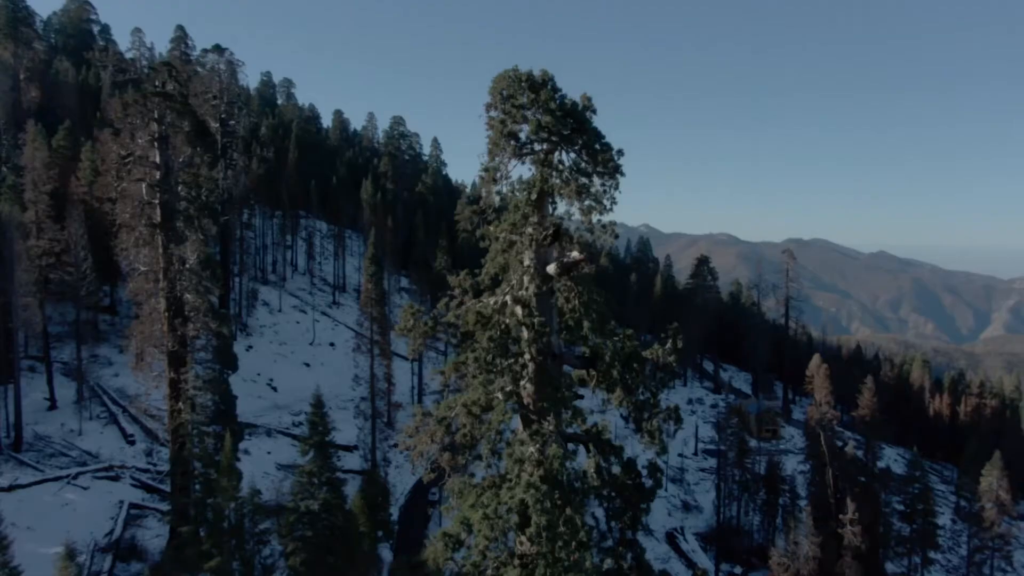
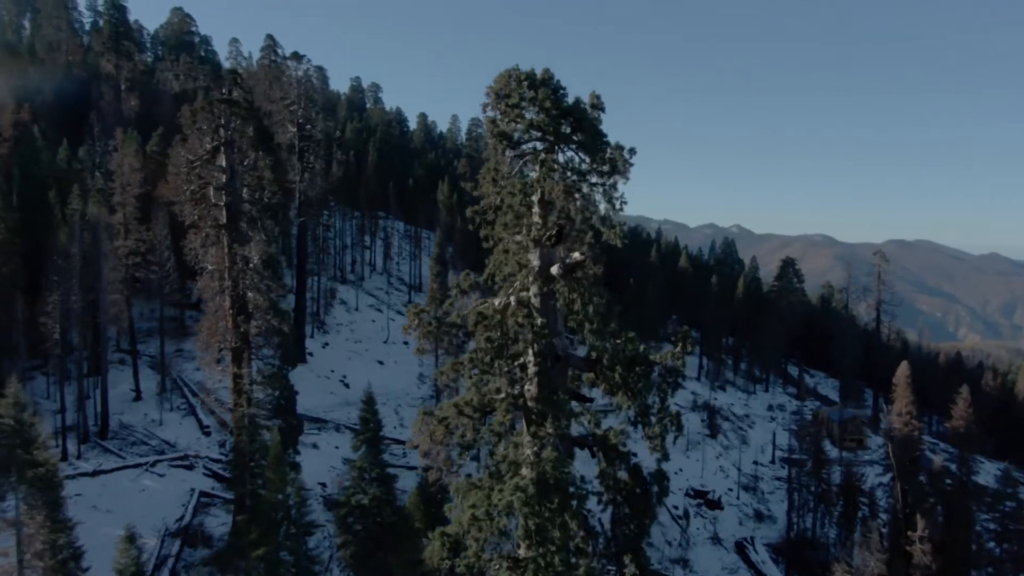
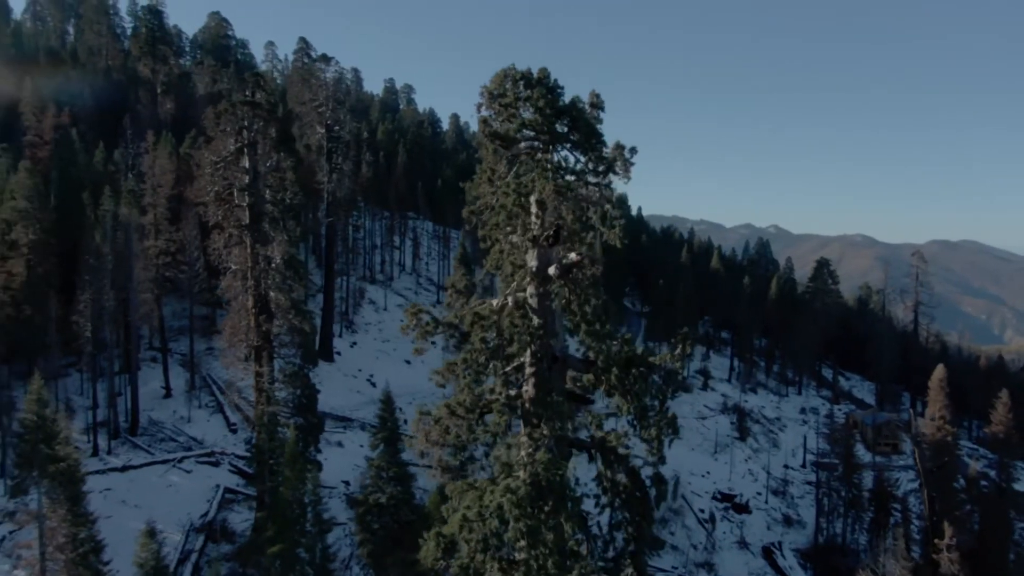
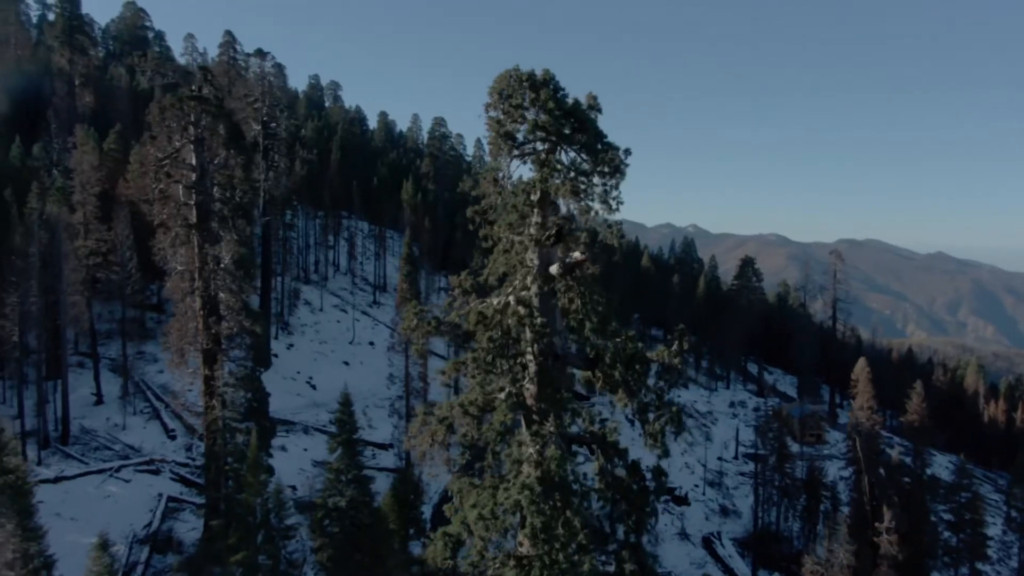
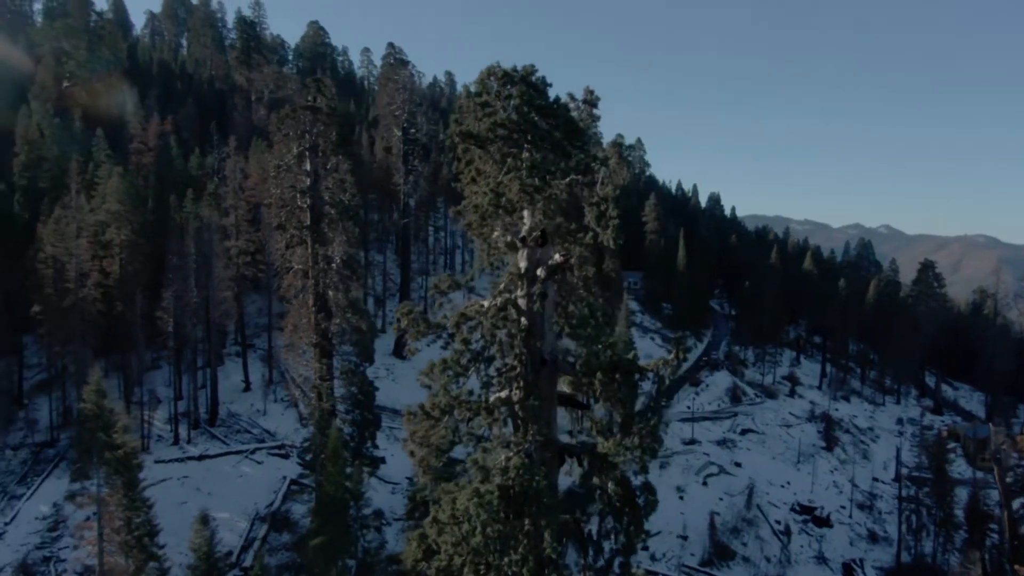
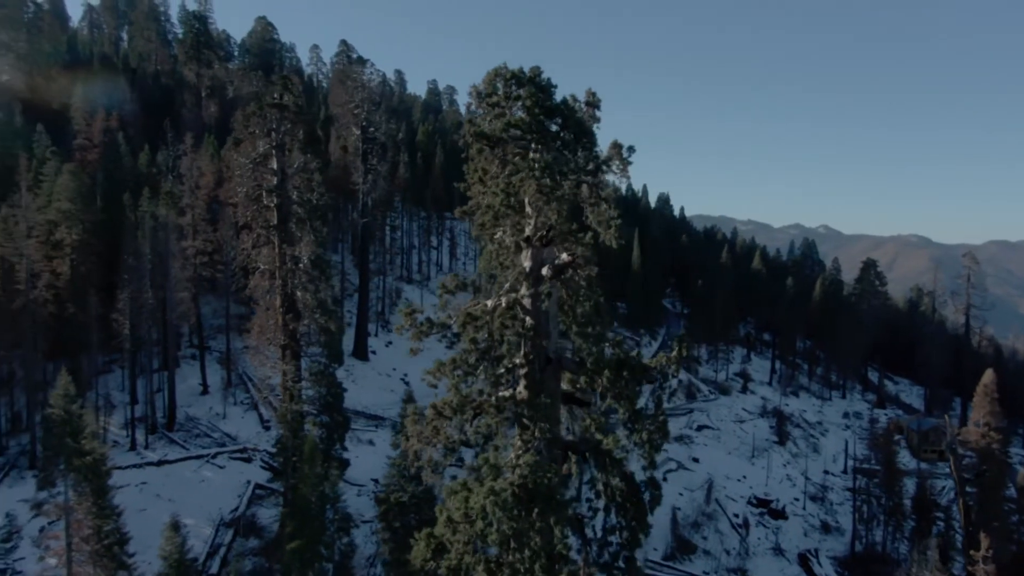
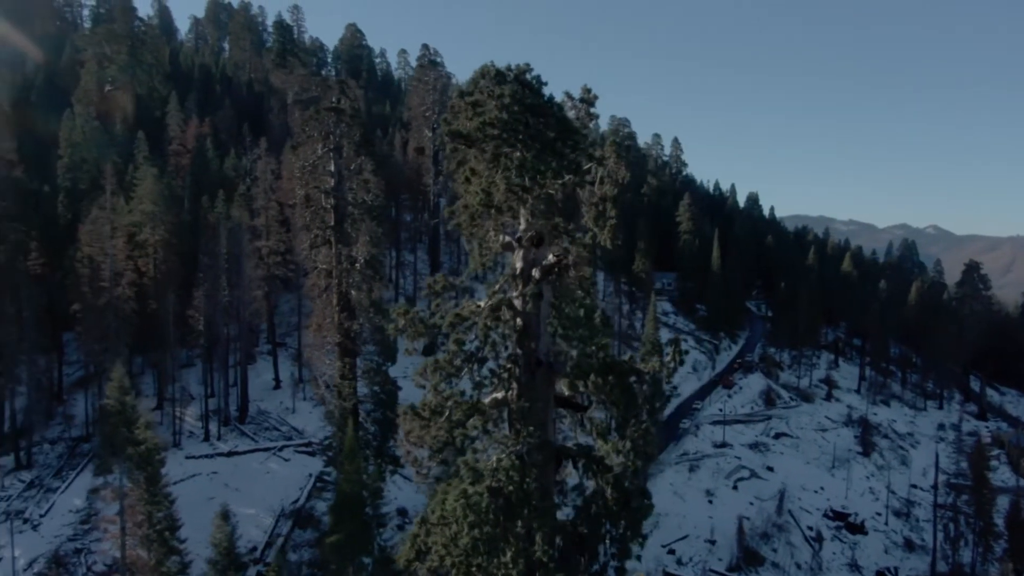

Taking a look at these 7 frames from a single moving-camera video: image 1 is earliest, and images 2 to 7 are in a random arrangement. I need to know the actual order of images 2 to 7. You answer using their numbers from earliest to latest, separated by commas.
4, 2, 3, 6, 5, 7
